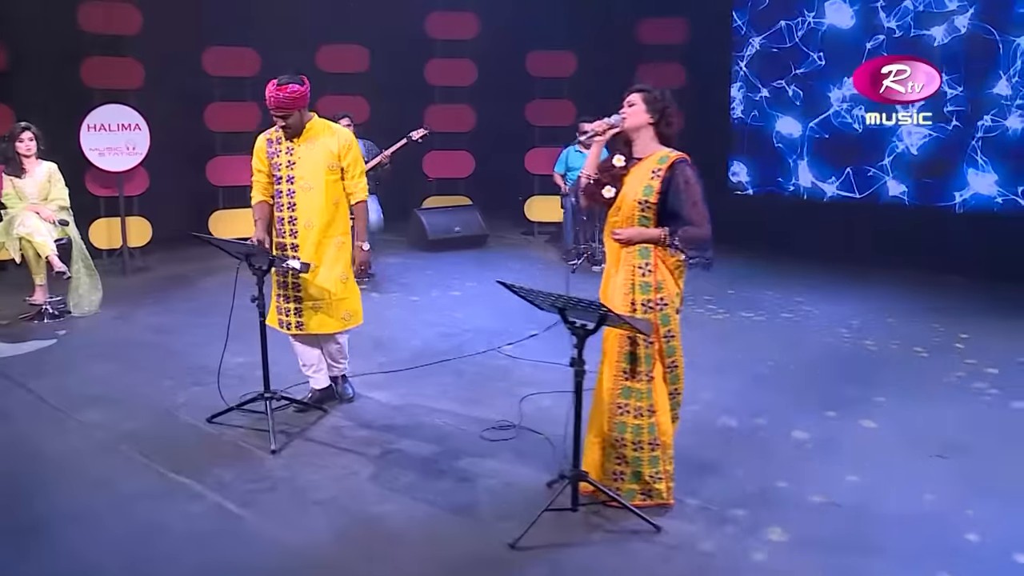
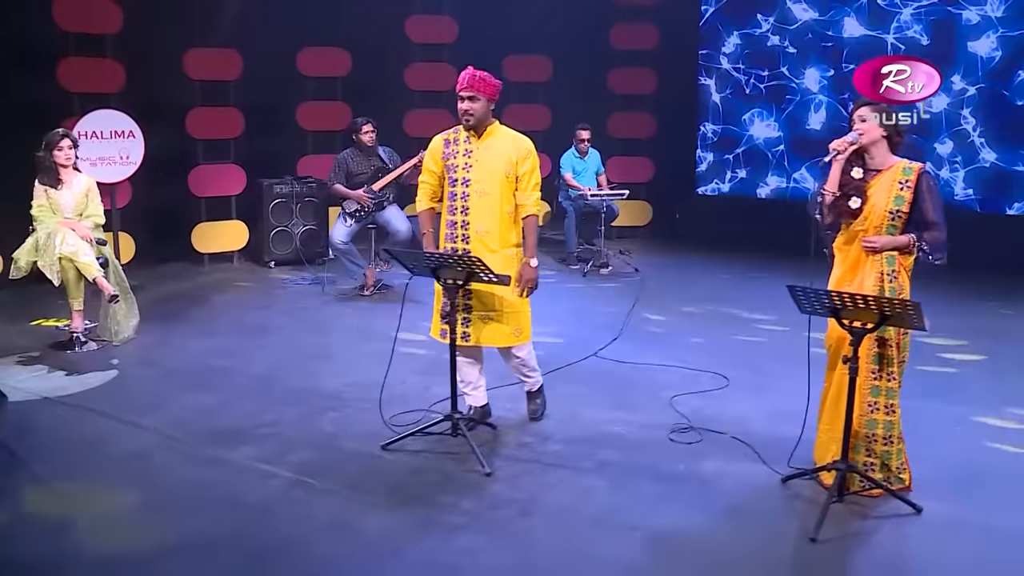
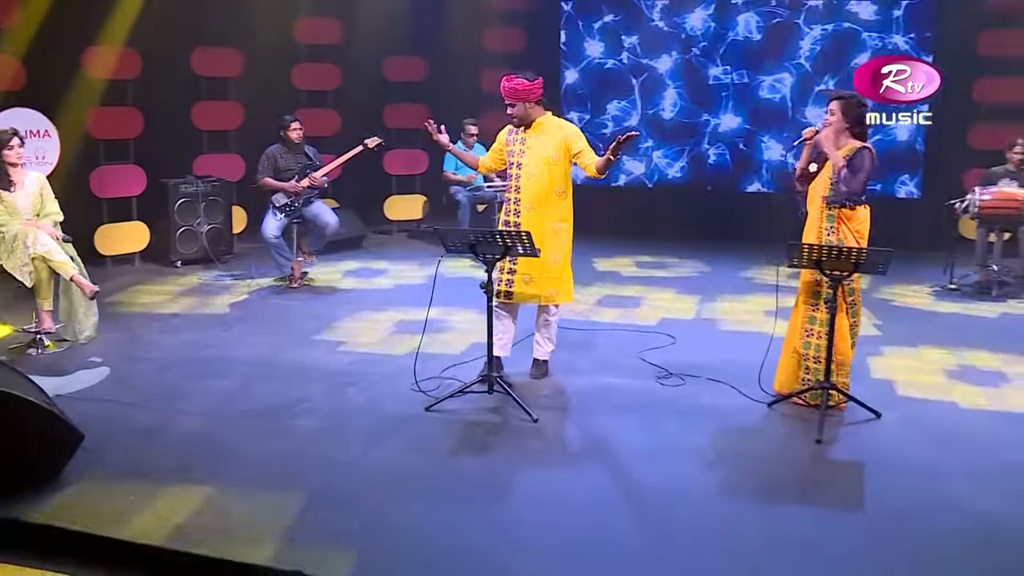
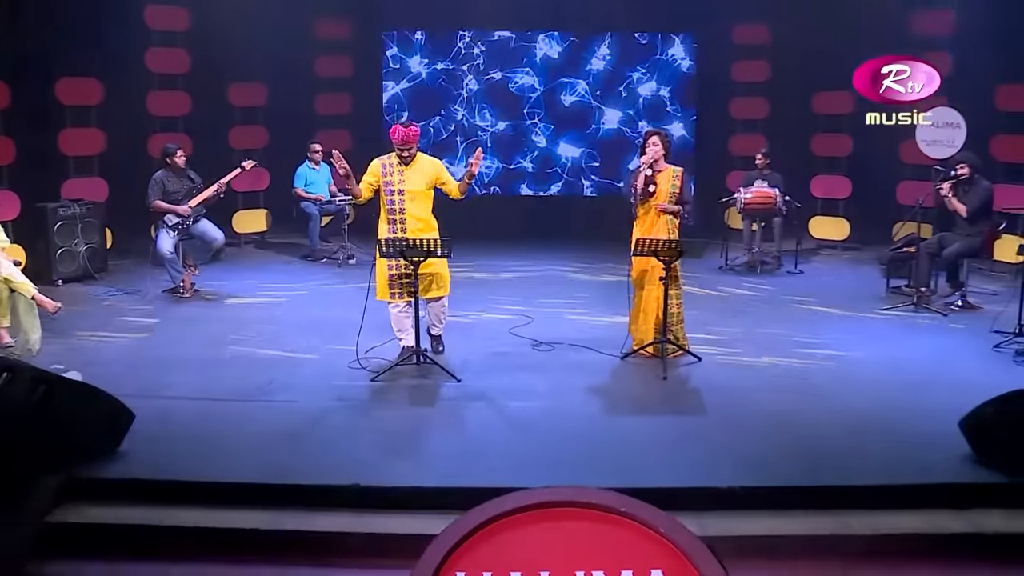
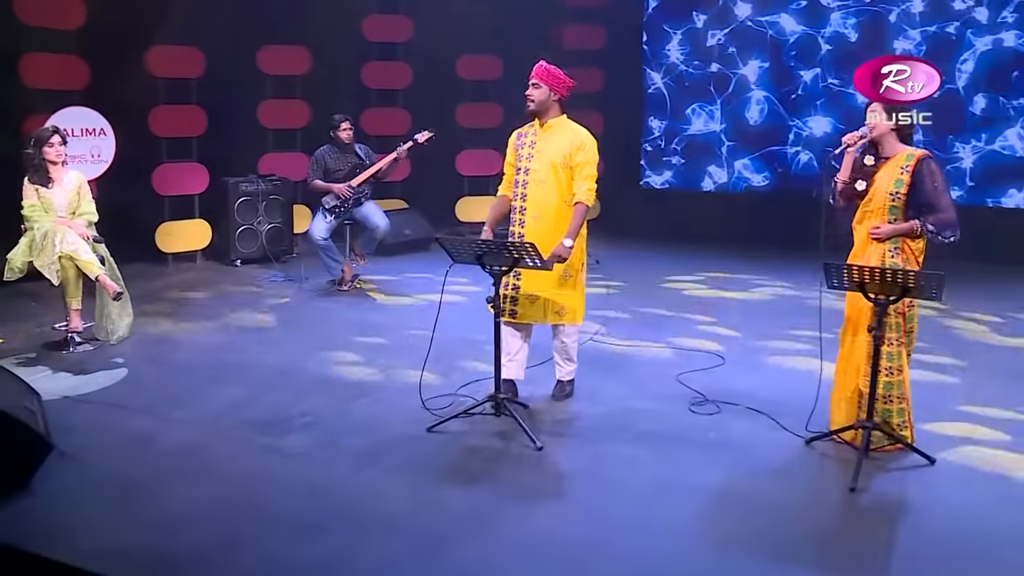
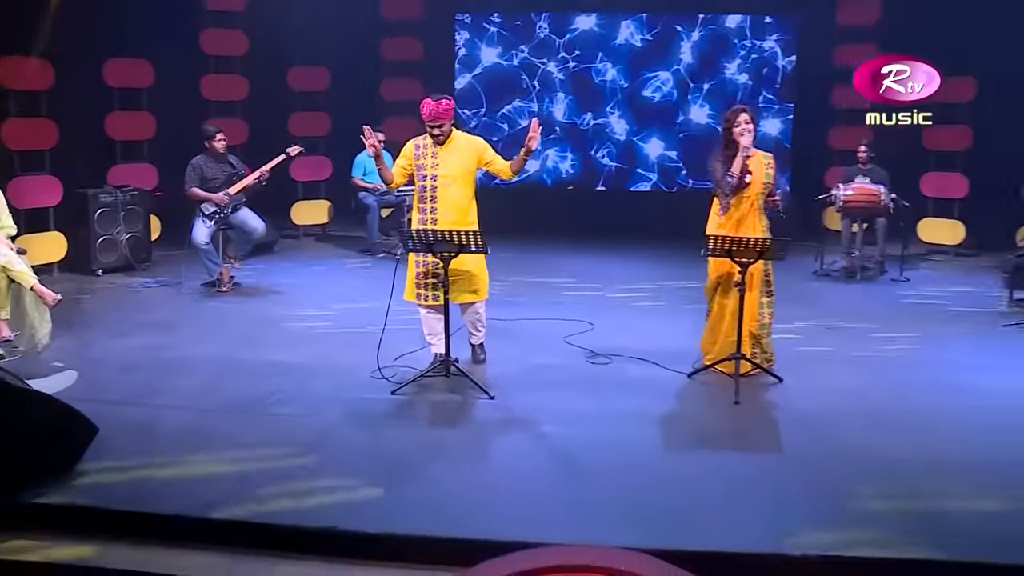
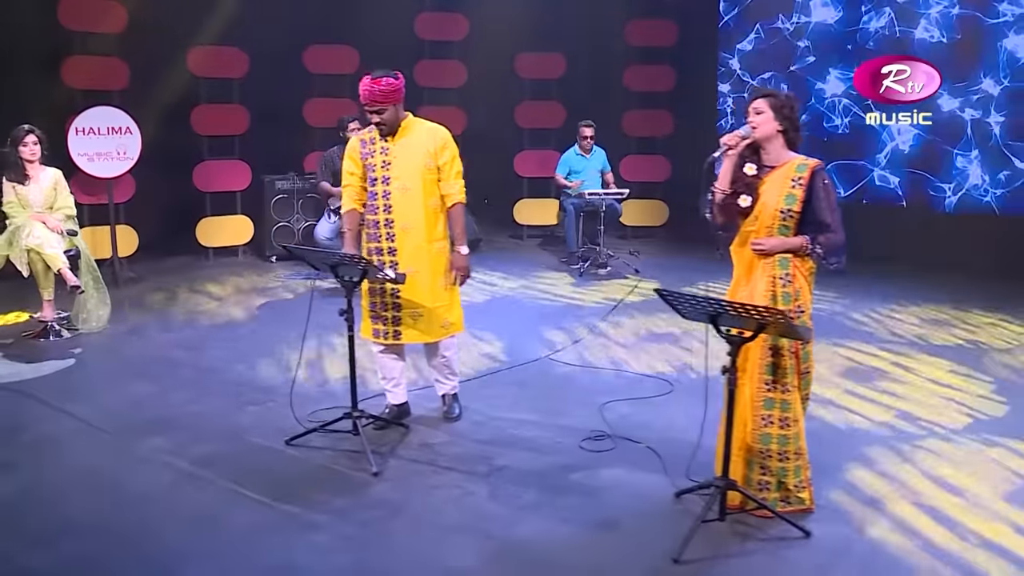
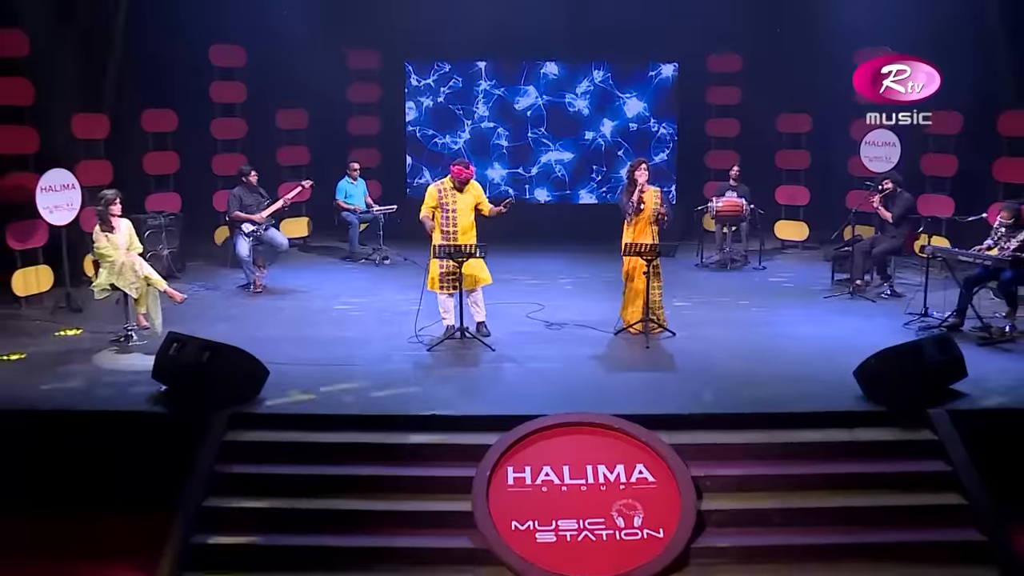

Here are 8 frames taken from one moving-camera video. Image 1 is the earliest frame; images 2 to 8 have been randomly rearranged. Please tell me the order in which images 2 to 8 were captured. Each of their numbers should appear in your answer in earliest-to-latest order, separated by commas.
7, 2, 5, 3, 6, 4, 8
